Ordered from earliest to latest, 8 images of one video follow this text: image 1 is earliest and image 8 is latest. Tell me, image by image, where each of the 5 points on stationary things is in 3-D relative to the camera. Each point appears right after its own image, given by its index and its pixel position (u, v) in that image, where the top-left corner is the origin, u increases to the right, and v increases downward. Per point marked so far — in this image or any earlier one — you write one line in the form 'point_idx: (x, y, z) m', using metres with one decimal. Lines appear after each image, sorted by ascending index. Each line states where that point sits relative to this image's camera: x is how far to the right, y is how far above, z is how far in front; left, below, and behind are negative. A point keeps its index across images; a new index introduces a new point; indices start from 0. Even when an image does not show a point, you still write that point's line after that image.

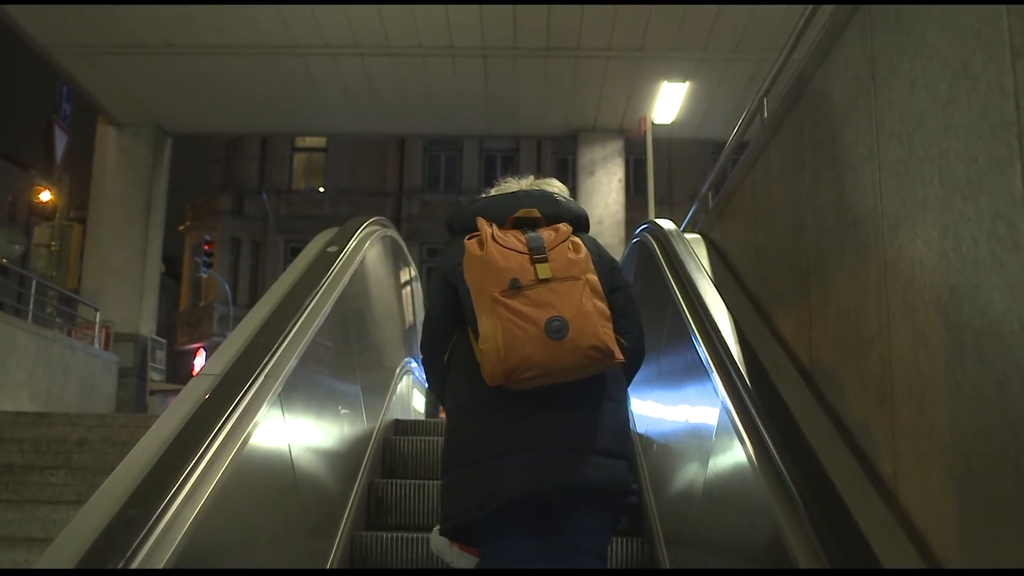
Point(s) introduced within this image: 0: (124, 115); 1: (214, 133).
0: (-4.2, +1.9, +9.7) m
1: (-3.4, +1.8, +10.3) m
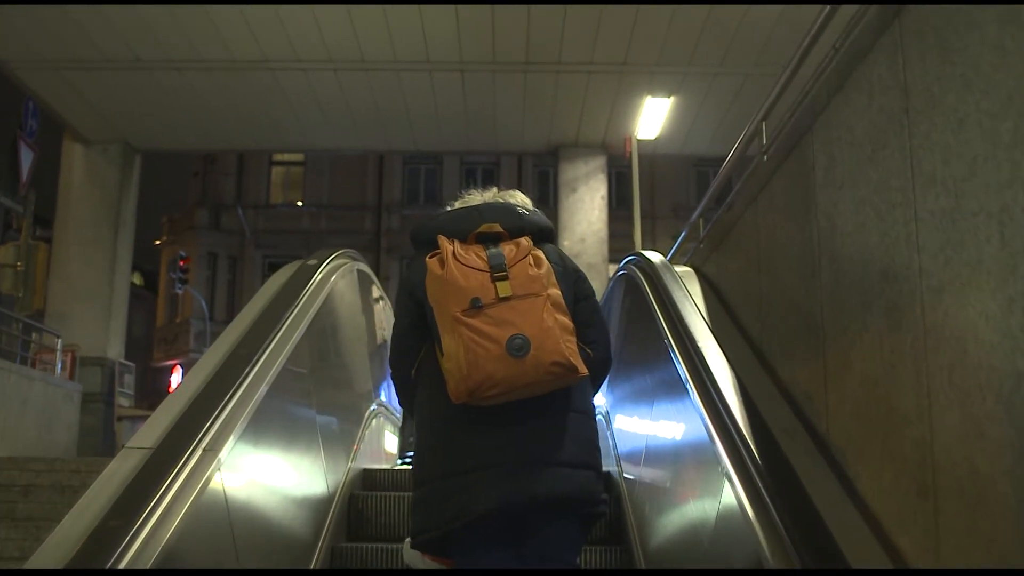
0: (-4.4, +1.6, +9.3) m
1: (-3.7, +1.5, +10.0) m
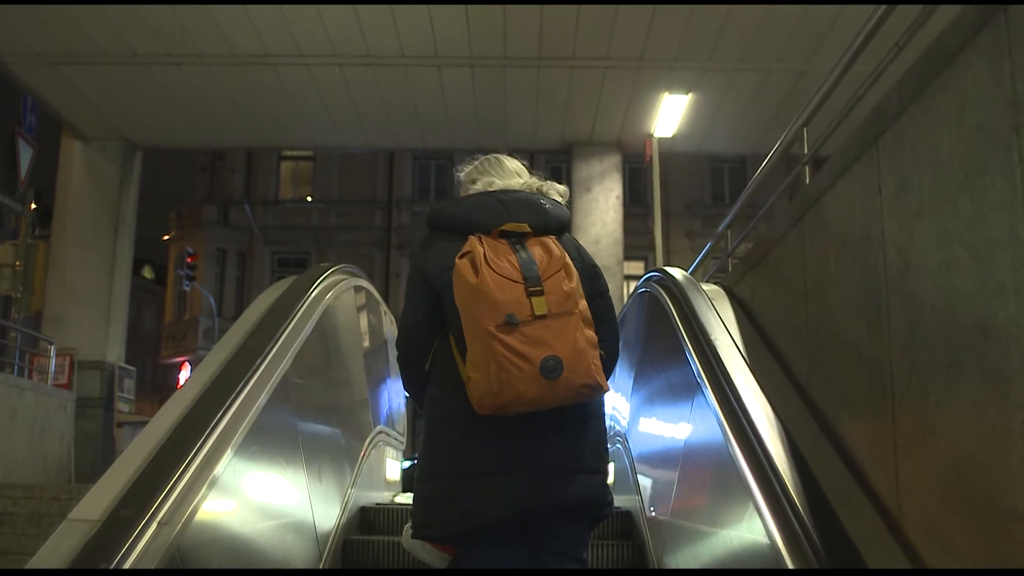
0: (-4.3, +1.6, +9.1) m
1: (-3.5, +1.5, +9.7) m
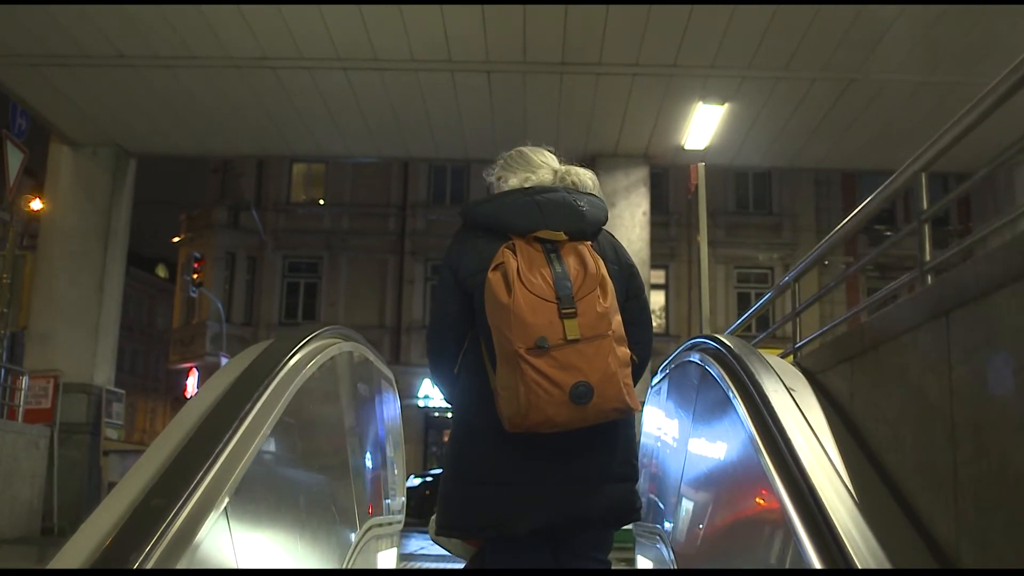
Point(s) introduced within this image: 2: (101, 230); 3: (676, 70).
0: (-4.1, +1.5, +8.5) m
1: (-3.3, +1.4, +9.1) m
2: (-4.0, +0.6, +8.6) m
3: (+1.3, +1.8, +7.2) m
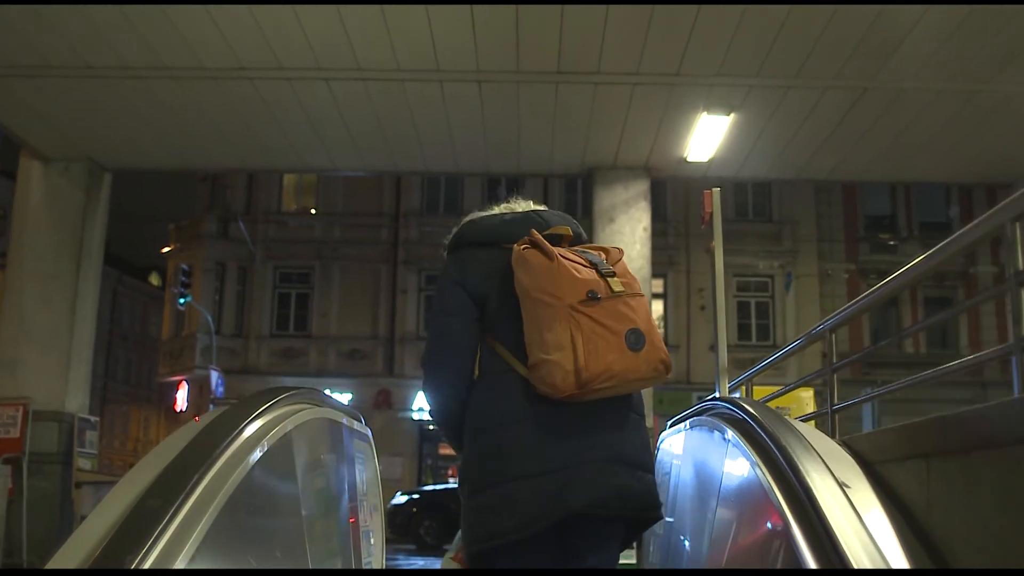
0: (-4.2, +1.3, +8.1) m
1: (-3.4, +1.2, +8.7) m
2: (-4.0, +0.4, +8.2) m
3: (+1.3, +1.6, +6.8) m
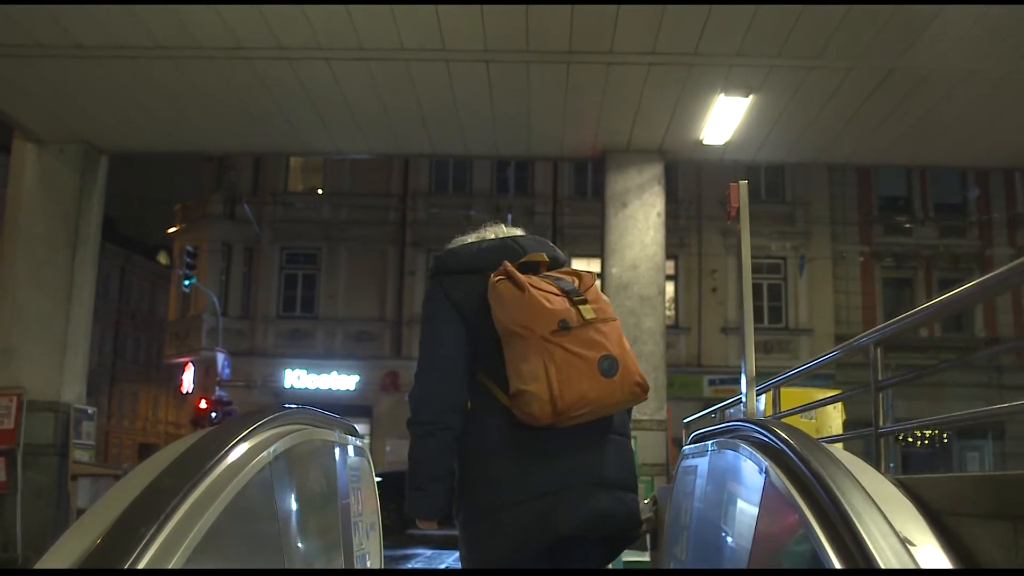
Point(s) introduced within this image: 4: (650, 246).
0: (-4.1, +1.4, +7.8) m
1: (-3.3, +1.3, +8.4) m
2: (-4.0, +0.5, +8.0) m
3: (+1.3, +1.7, +6.5) m
4: (+1.3, +0.4, +8.3) m
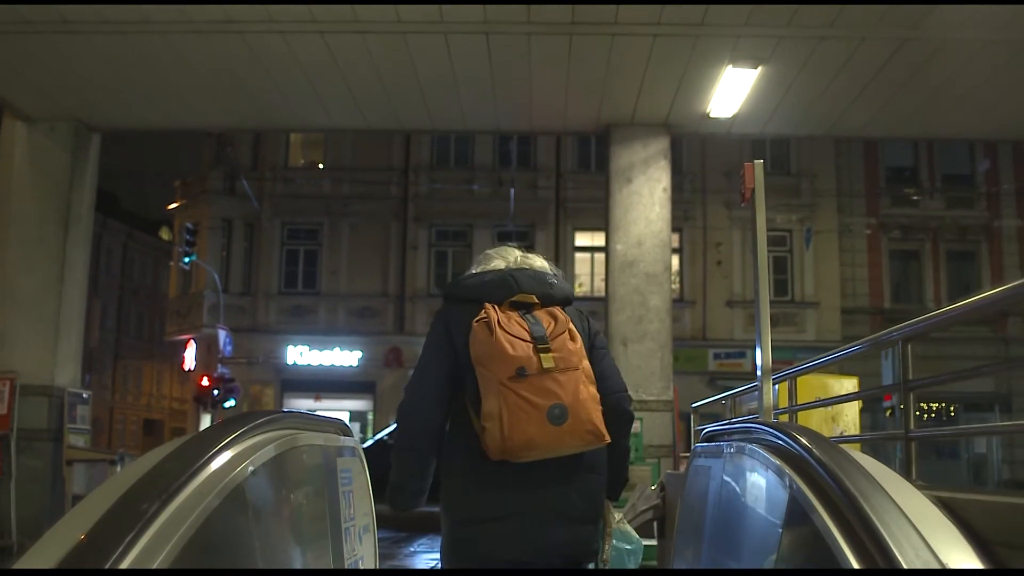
0: (-4.1, +1.5, +7.6) m
1: (-3.3, +1.5, +8.2) m
2: (-3.9, +0.6, +7.8) m
3: (+1.3, +1.8, +6.3) m
4: (+1.3, +0.6, +8.1) m
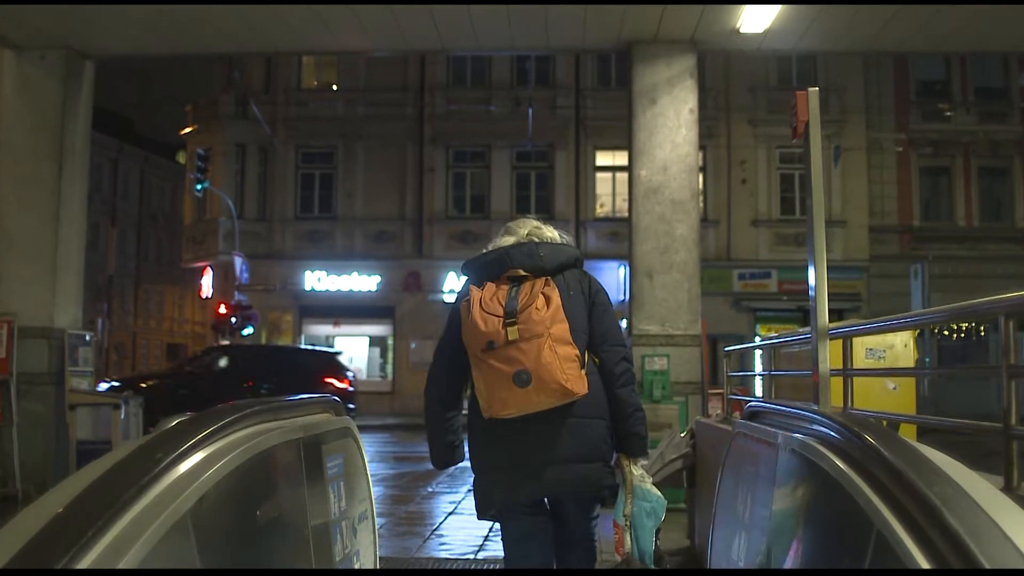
0: (-4.0, +2.0, +7.1) m
1: (-3.2, +2.0, +7.7) m
2: (-3.8, +1.2, +7.4) m
3: (+1.4, +2.2, +5.6) m
4: (+1.4, +1.2, +7.5) m
